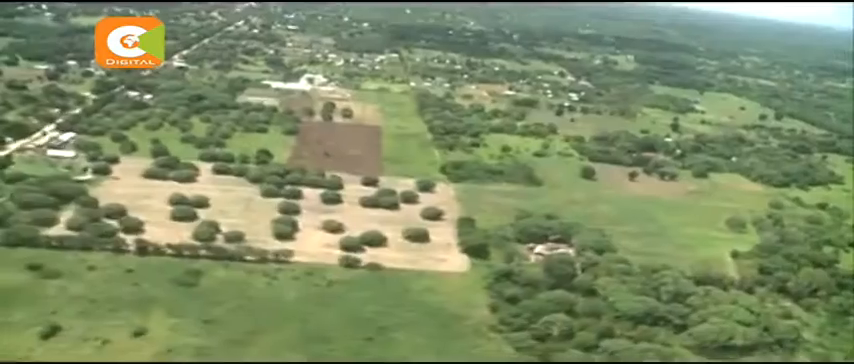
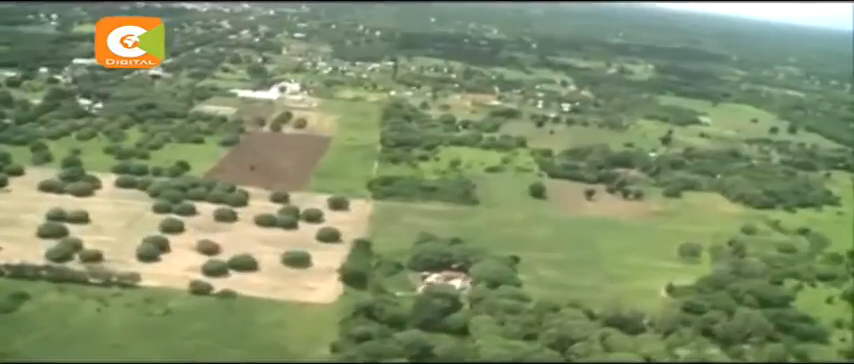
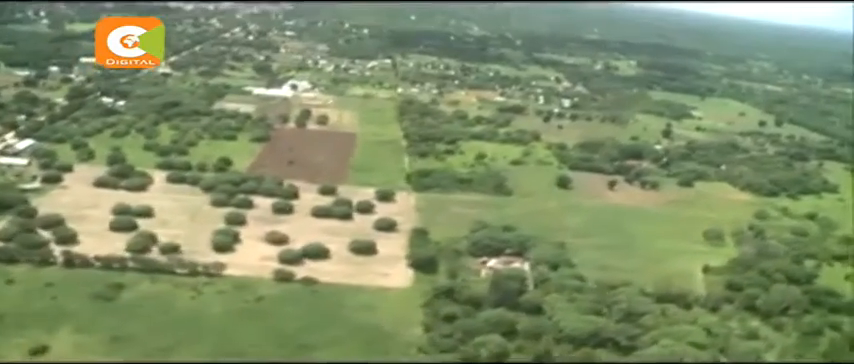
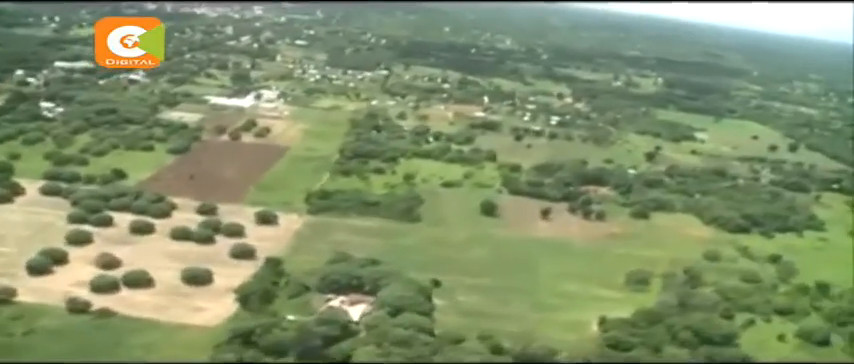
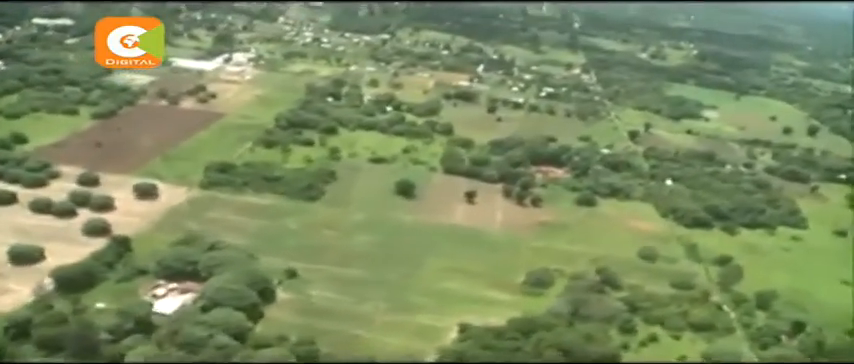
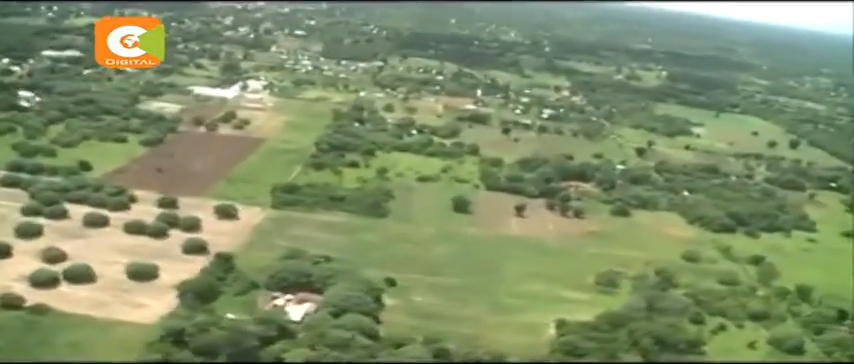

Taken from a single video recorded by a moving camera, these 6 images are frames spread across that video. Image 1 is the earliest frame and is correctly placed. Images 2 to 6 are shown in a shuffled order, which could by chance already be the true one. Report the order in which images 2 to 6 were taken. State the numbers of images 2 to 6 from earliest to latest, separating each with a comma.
3, 2, 4, 6, 5
